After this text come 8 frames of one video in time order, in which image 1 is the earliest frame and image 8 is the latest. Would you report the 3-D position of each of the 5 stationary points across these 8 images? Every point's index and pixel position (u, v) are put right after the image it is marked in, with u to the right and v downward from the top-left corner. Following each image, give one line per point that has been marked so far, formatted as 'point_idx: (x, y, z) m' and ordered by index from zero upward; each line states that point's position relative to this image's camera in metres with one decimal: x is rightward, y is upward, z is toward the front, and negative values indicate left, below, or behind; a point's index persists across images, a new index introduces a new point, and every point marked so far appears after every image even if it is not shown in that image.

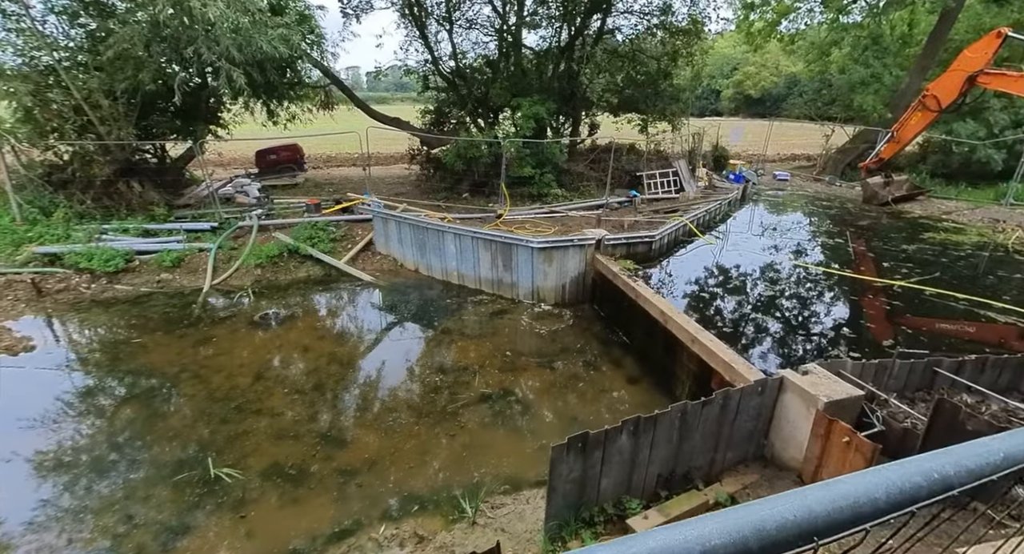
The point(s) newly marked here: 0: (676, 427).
0: (+1.0, -0.9, +3.2) m
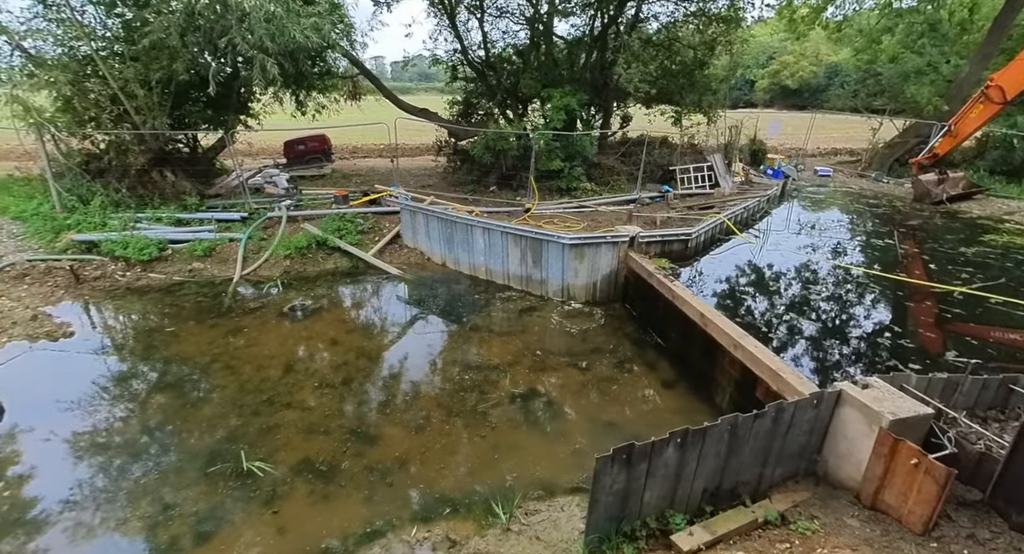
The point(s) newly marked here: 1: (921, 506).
0: (+1.3, -0.9, +3.1) m
1: (+2.2, -1.2, +2.8) m
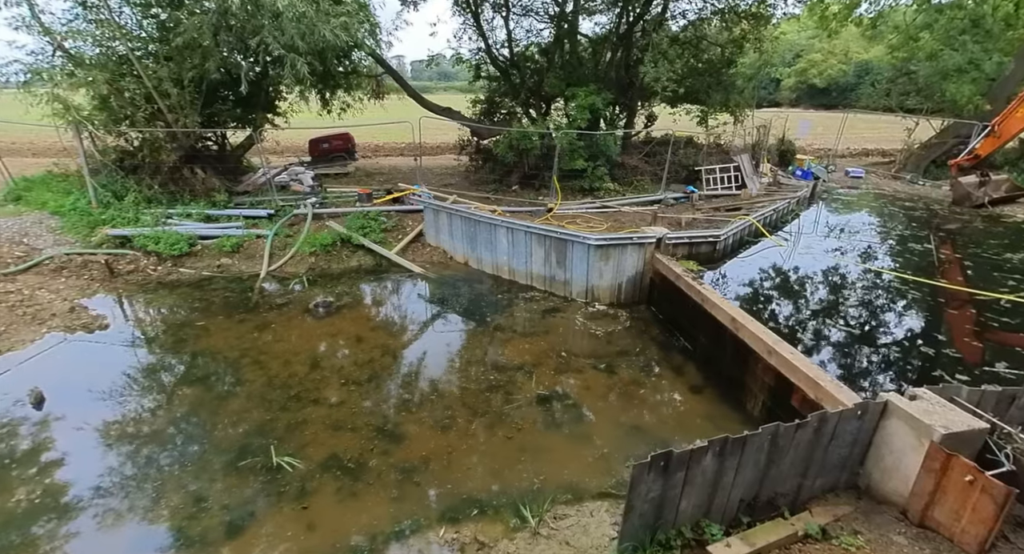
0: (+1.5, -1.0, +3.0) m
1: (+2.4, -1.3, +2.7) m
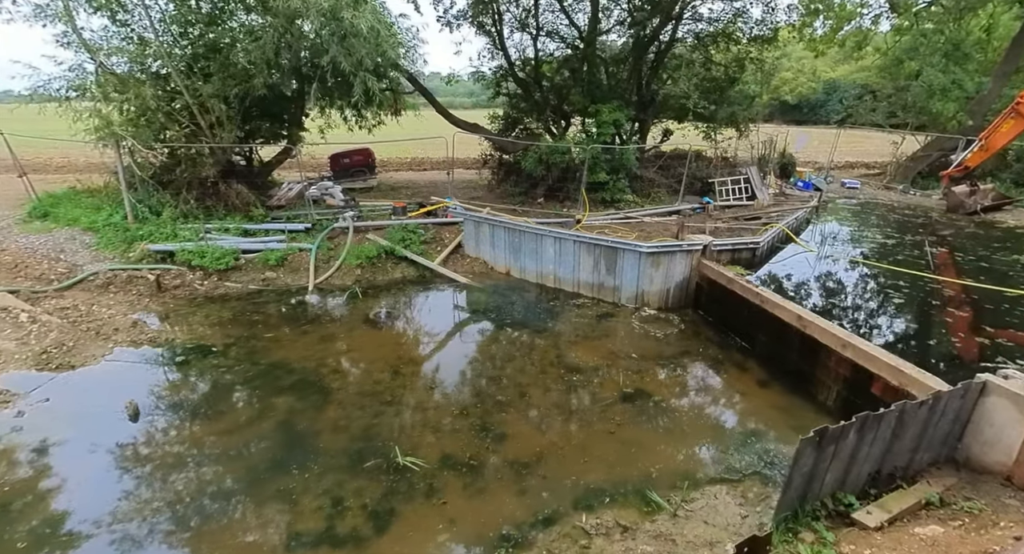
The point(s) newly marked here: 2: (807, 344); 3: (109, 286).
0: (+2.5, -1.0, +3.4) m
1: (+3.4, -1.2, +3.1) m
2: (+3.1, -0.7, +5.5) m
3: (-6.1, -0.1, +7.8) m
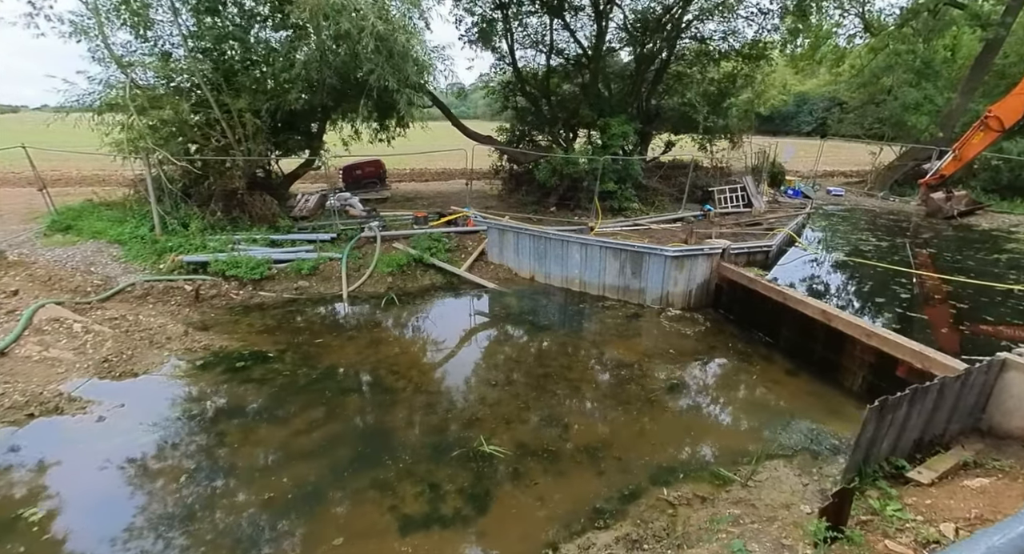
0: (+3.2, -0.9, +3.9) m
1: (+4.1, -1.2, +3.7) m
2: (+3.7, -0.7, +6.0) m
3: (-5.6, -0.3, +8.0) m
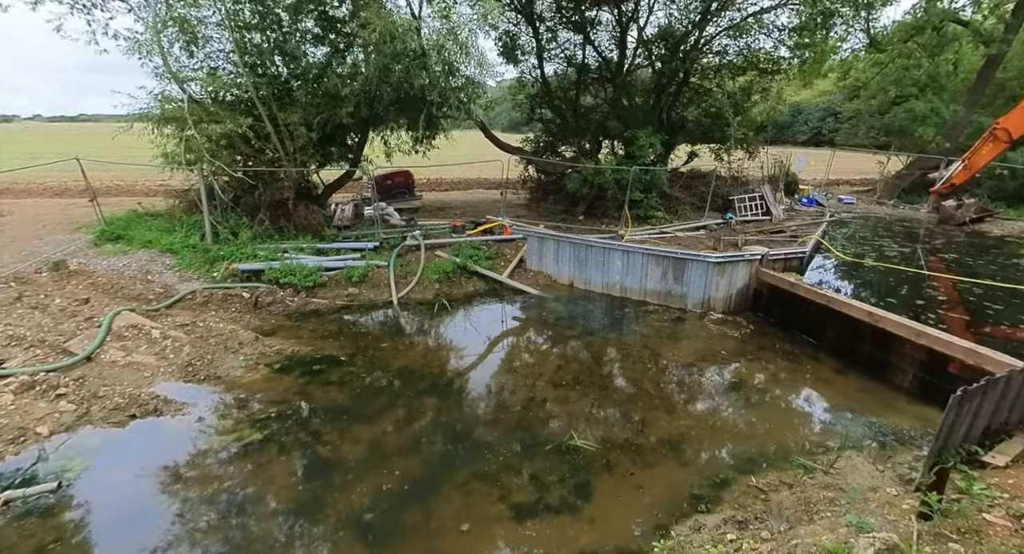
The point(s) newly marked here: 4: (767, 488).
0: (+4.0, -0.9, +4.3) m
1: (+5.0, -1.2, +4.1) m
2: (+4.5, -0.7, +6.4) m
3: (-4.8, -0.4, +8.2) m
4: (+2.1, -1.8, +4.4) m
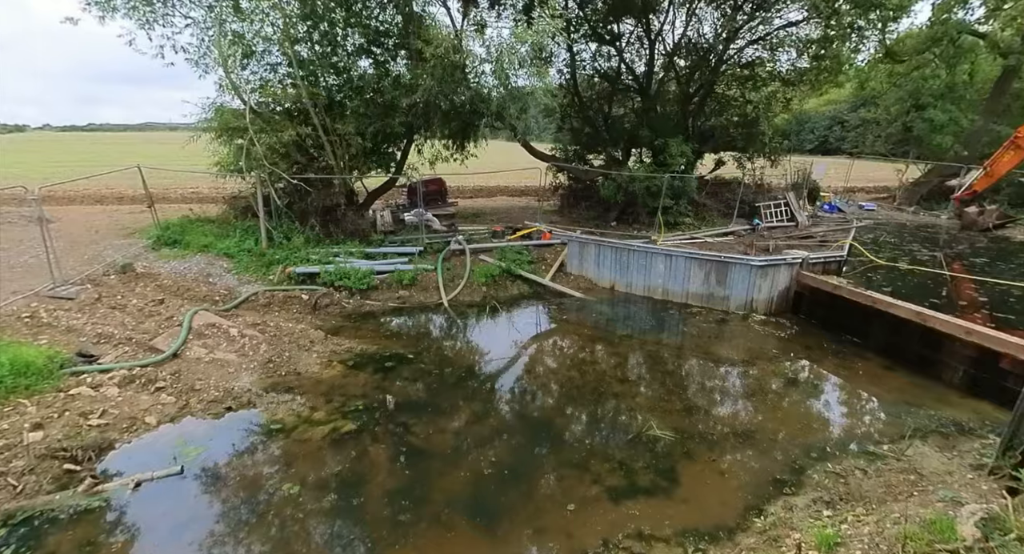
0: (+4.9, -0.9, +4.6) m
1: (+5.9, -1.1, +4.4) m
2: (+5.4, -0.7, +6.7) m
3: (-3.9, -0.5, +8.5) m
4: (+3.0, -1.8, +4.7) m
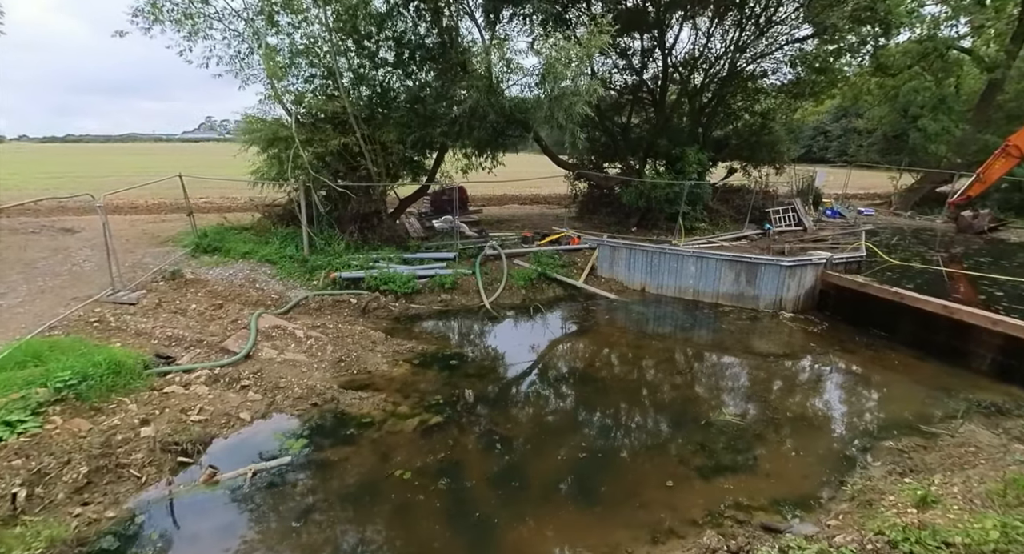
0: (+5.8, -0.8, +5.1) m
1: (+6.8, -1.0, +4.9) m
2: (+6.2, -0.7, +7.3) m
3: (-3.2, -0.5, +8.8) m
4: (+3.9, -1.7, +5.2) m
